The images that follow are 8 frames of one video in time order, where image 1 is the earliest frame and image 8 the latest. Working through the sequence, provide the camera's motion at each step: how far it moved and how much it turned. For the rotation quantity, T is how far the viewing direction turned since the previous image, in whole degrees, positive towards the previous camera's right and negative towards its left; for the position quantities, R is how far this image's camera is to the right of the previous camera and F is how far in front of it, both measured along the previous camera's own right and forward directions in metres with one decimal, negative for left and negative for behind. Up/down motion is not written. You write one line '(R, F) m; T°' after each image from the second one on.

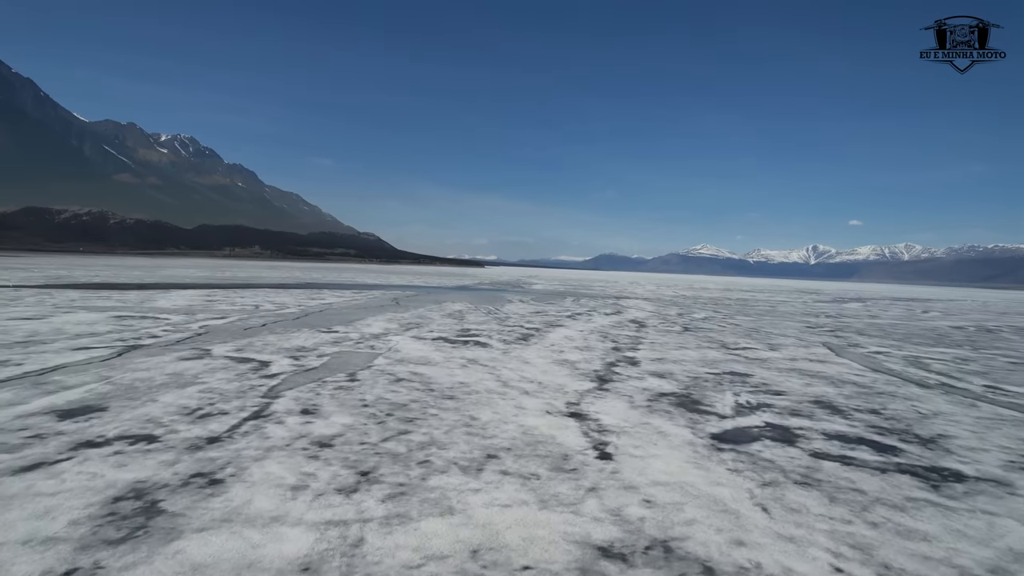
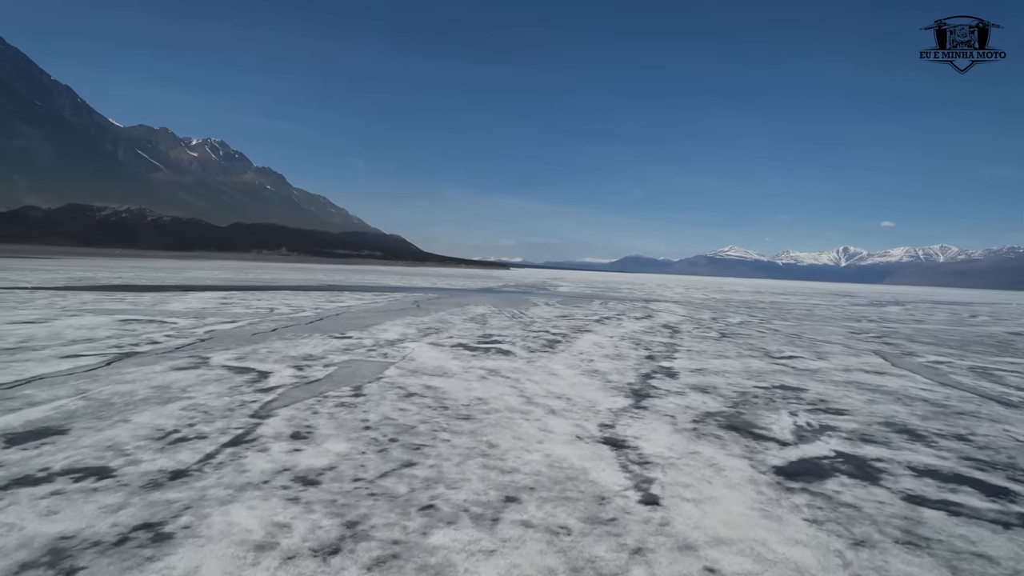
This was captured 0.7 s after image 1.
(0.0, +0.6) m; -2°
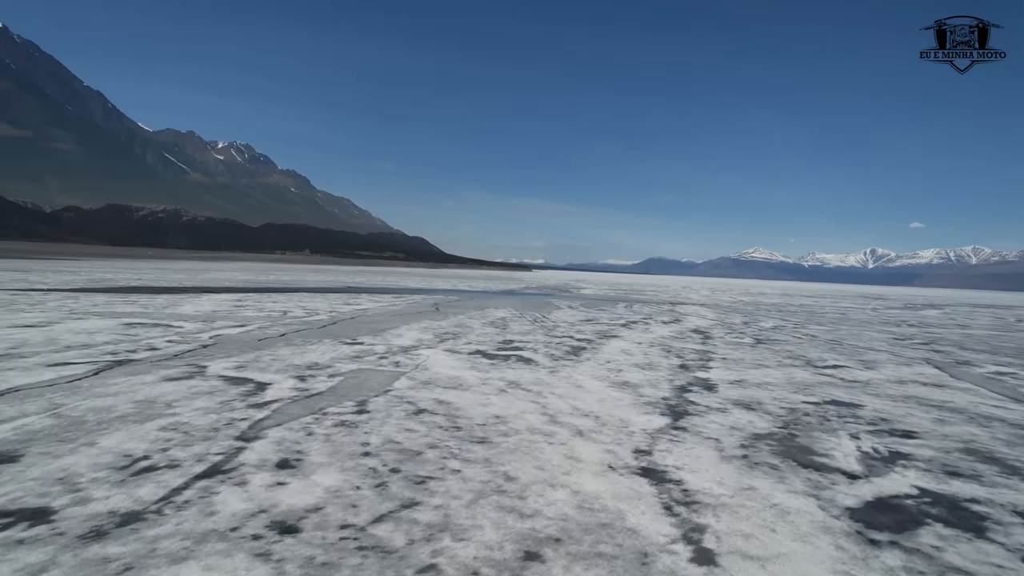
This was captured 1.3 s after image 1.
(0.0, +0.5) m; -2°
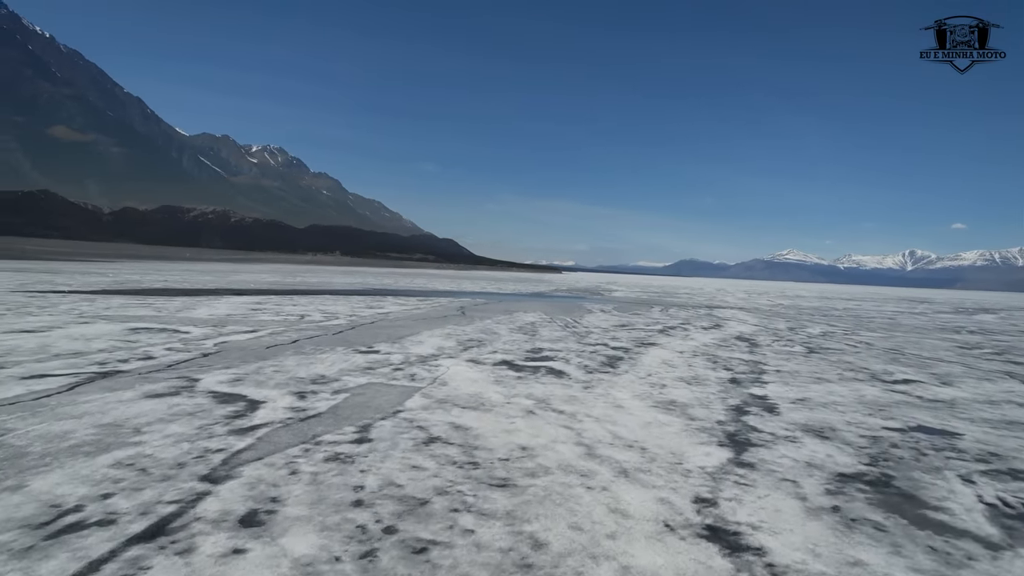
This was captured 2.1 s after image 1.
(0.0, +0.7) m; -3°
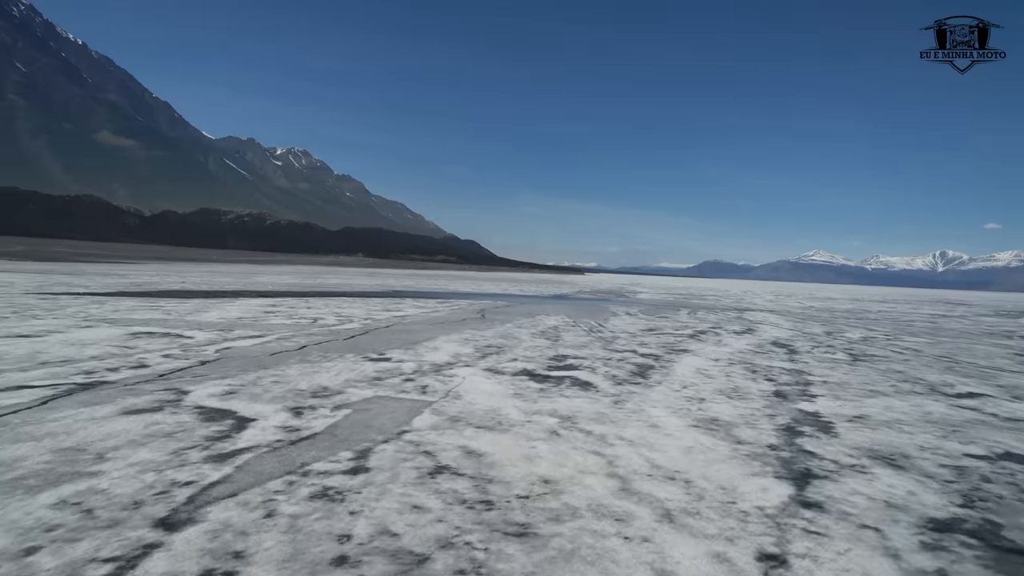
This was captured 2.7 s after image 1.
(0.0, +0.5) m; -2°
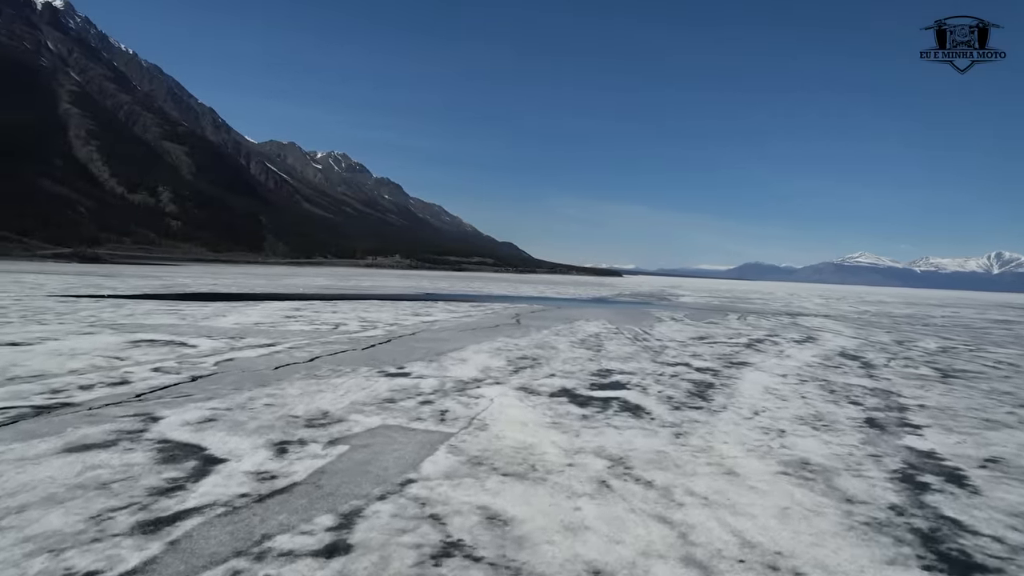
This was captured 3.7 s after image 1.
(0.0, +0.9) m; -3°
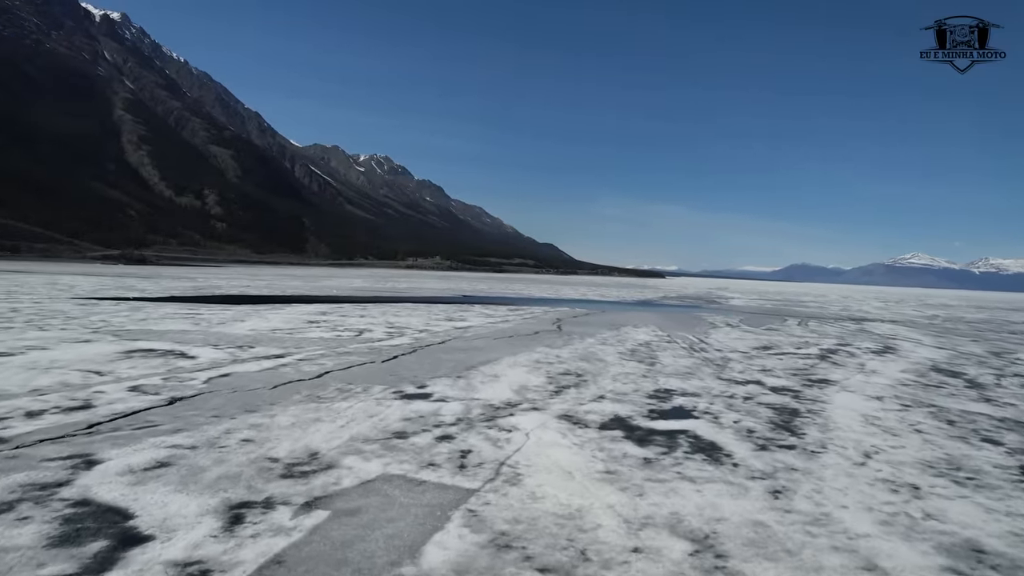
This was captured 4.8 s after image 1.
(0.0, +1.0) m; -4°
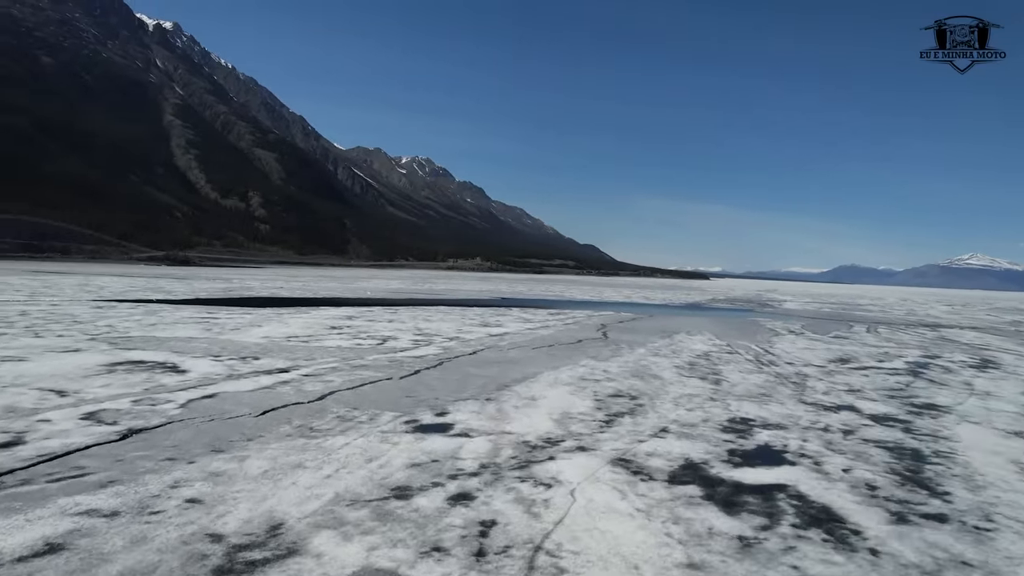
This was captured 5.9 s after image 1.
(0.0, +1.0) m; -4°
